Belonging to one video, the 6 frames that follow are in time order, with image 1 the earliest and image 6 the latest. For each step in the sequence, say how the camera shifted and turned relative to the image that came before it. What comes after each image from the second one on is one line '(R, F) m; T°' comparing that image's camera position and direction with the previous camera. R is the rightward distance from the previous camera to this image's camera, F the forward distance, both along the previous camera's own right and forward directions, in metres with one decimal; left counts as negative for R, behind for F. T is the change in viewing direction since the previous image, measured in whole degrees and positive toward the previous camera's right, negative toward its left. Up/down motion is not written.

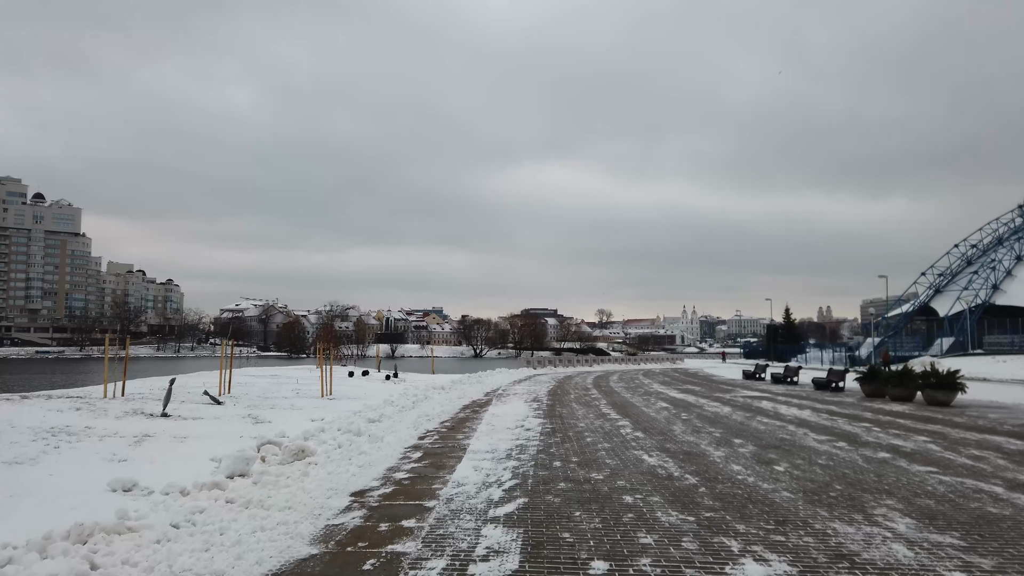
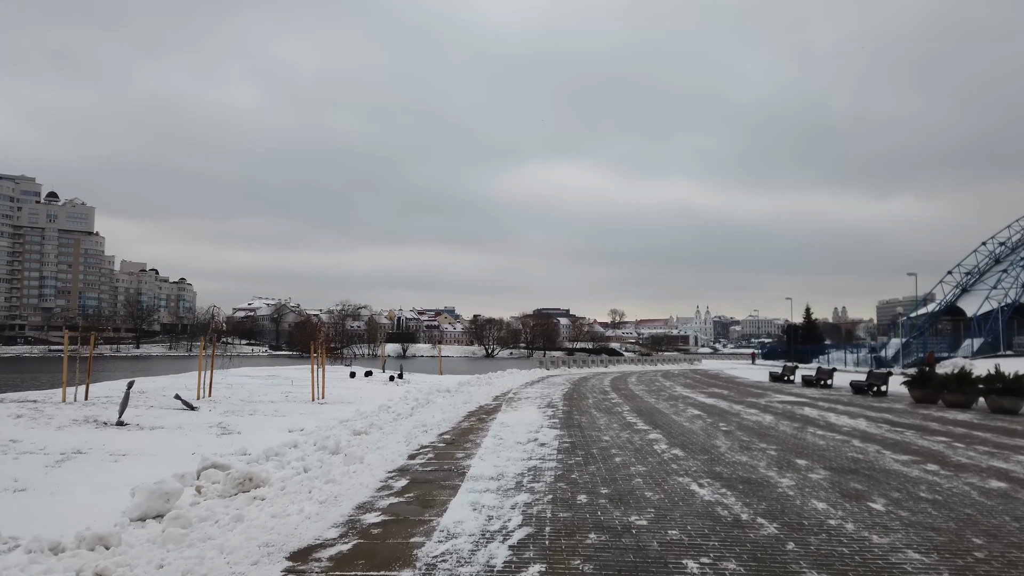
(0.0, +2.1) m; -1°
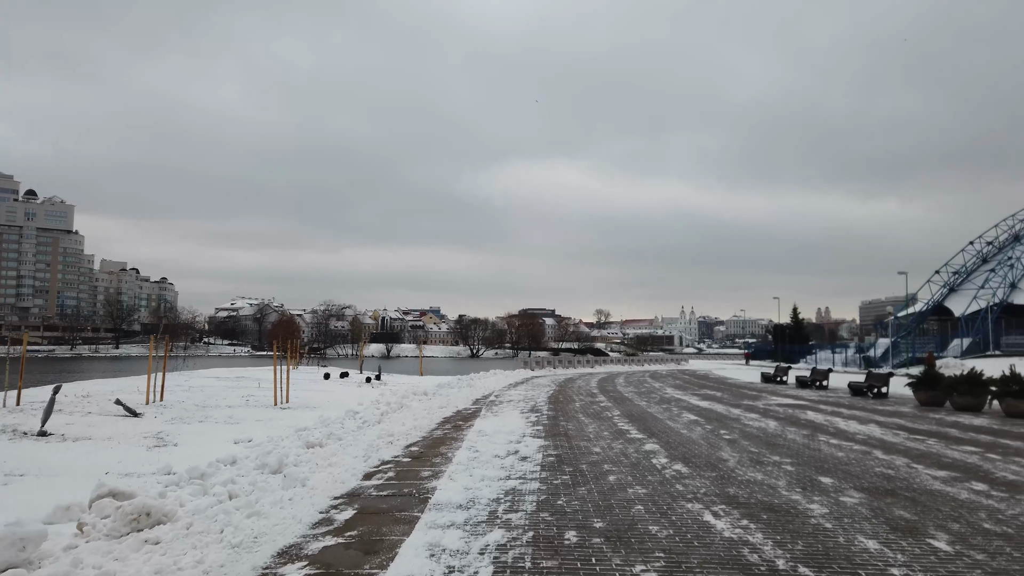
(+0.1, +1.4) m; +1°
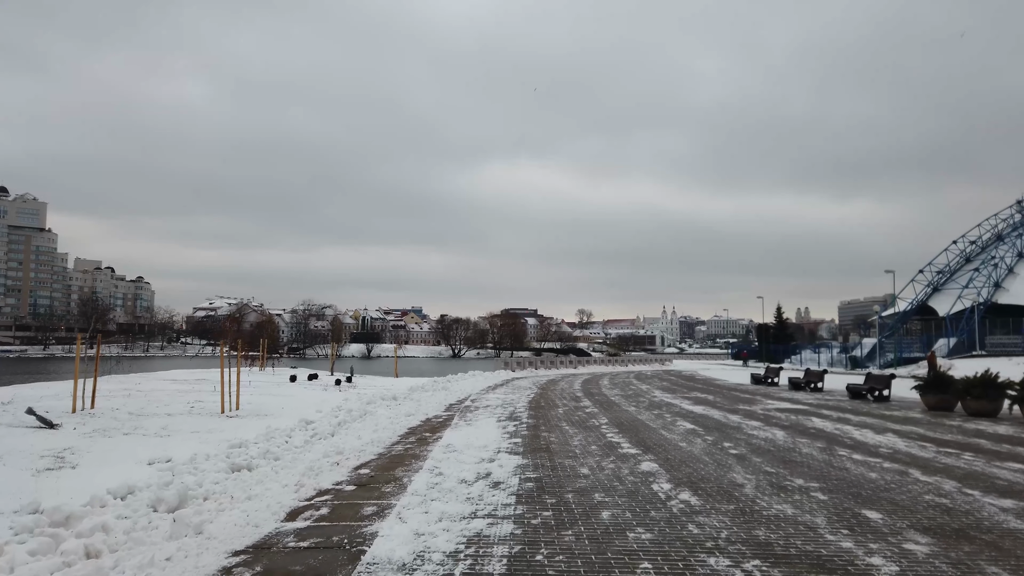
(+0.2, +1.7) m; +2°
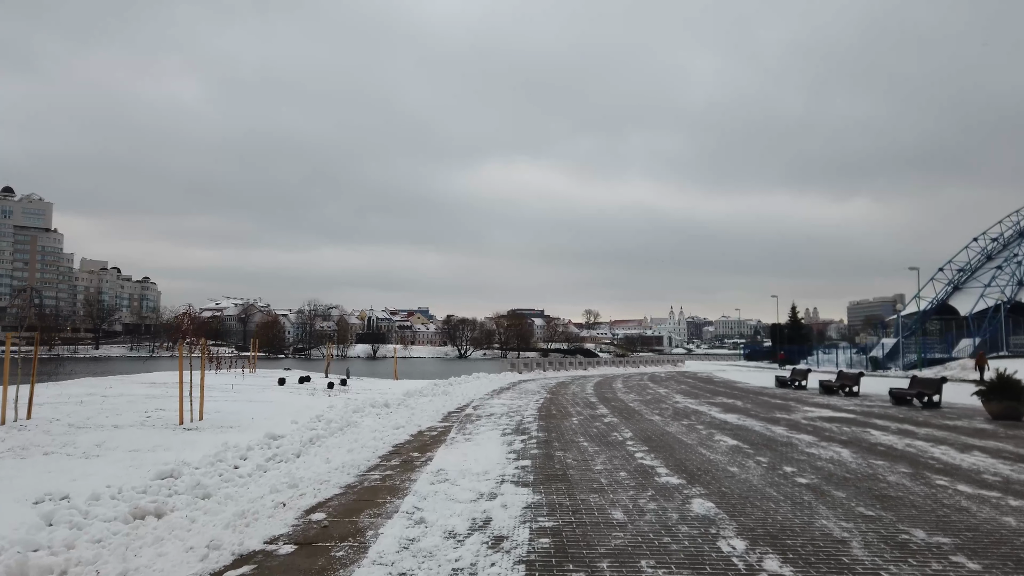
(0.0, +2.2) m; -1°
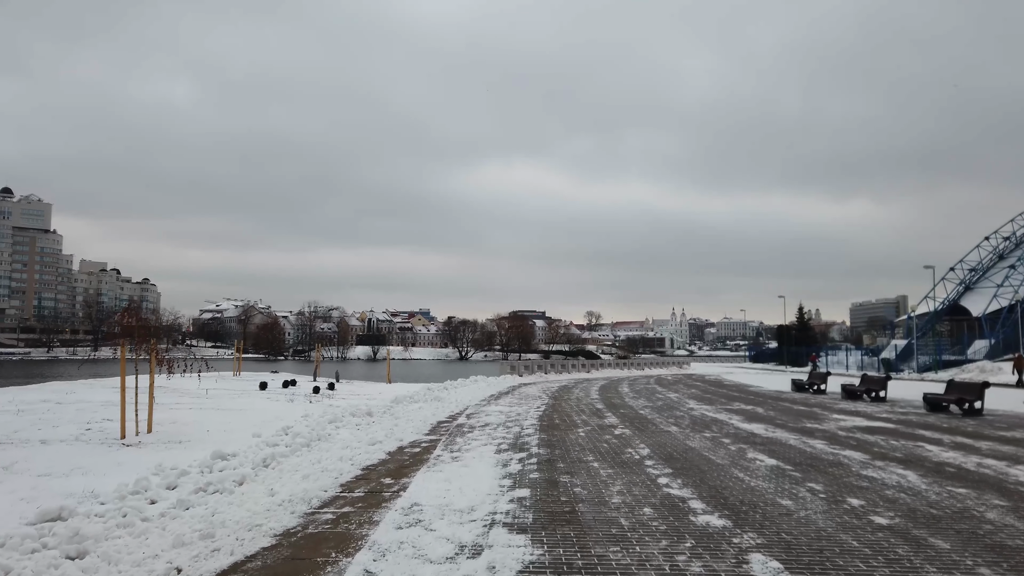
(+0.1, +1.8) m; 0°
